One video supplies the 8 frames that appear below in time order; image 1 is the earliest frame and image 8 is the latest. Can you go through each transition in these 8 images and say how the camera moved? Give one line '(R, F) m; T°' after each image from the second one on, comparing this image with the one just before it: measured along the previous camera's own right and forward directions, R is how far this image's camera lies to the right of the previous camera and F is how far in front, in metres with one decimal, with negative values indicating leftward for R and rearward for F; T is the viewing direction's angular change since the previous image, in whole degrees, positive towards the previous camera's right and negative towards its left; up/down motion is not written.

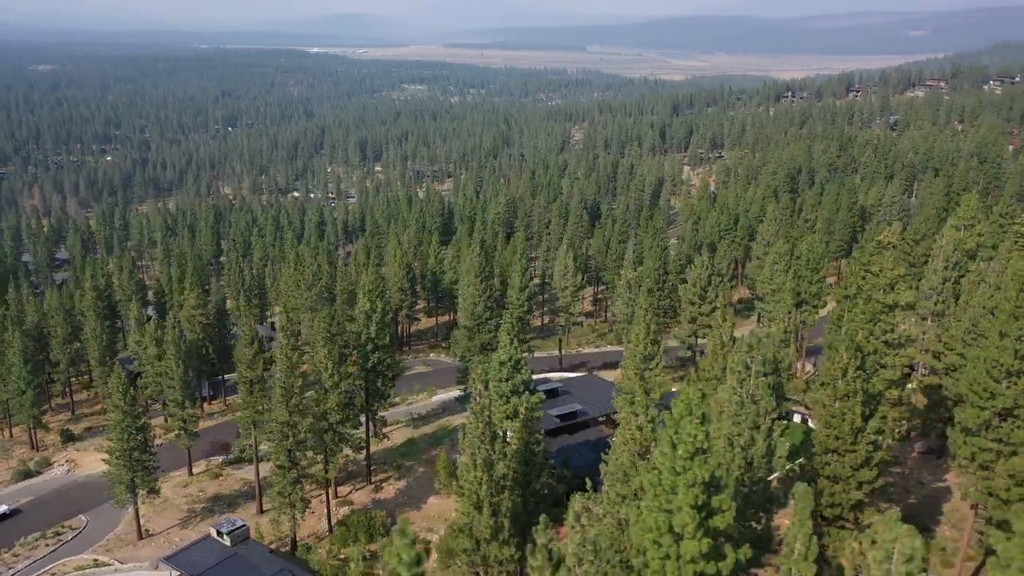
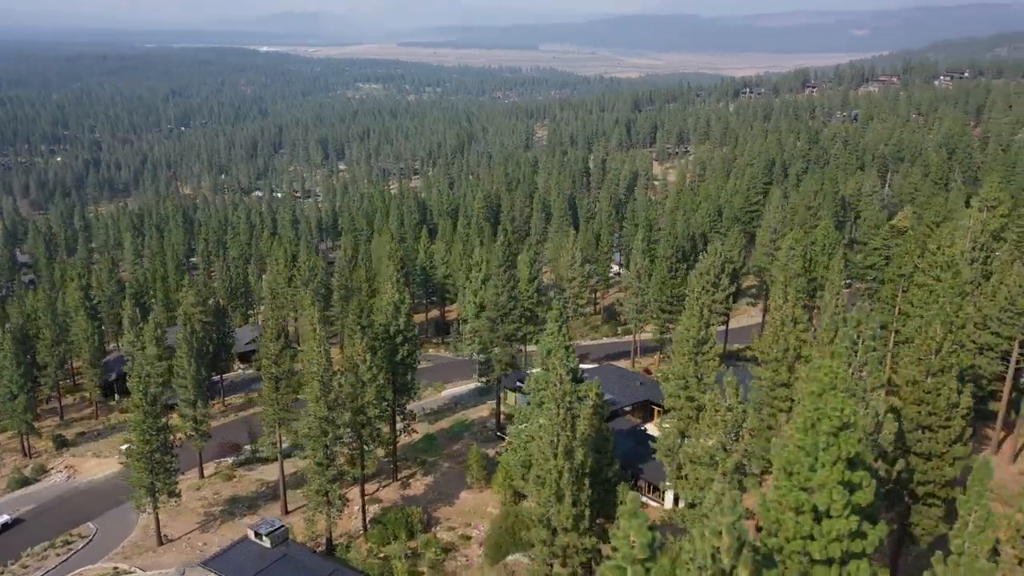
(-3.8, +1.0) m; +3°
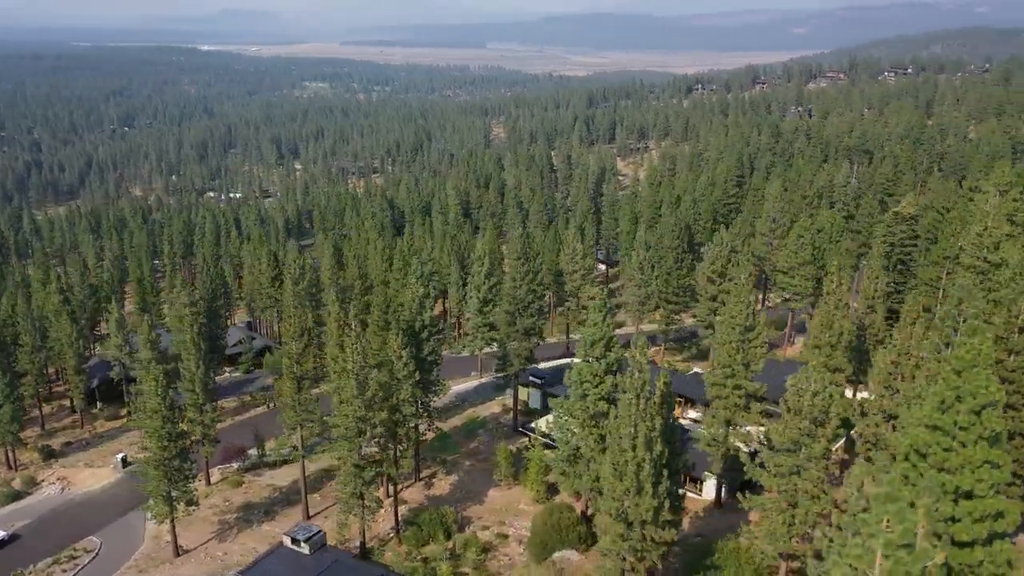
(-3.7, +1.0) m; +4°
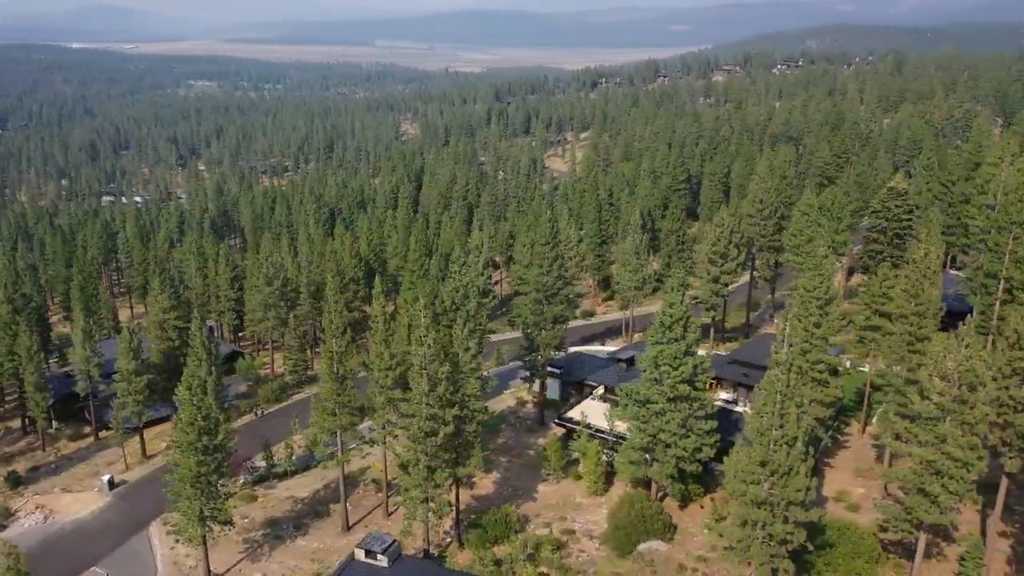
(-6.8, +2.3) m; +7°
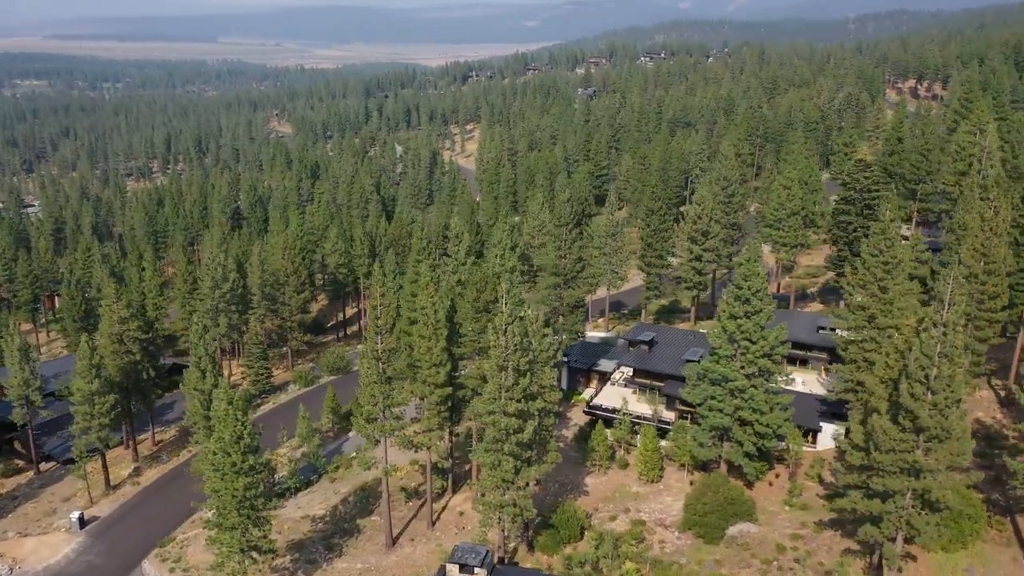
(-7.6, +3.0) m; +9°
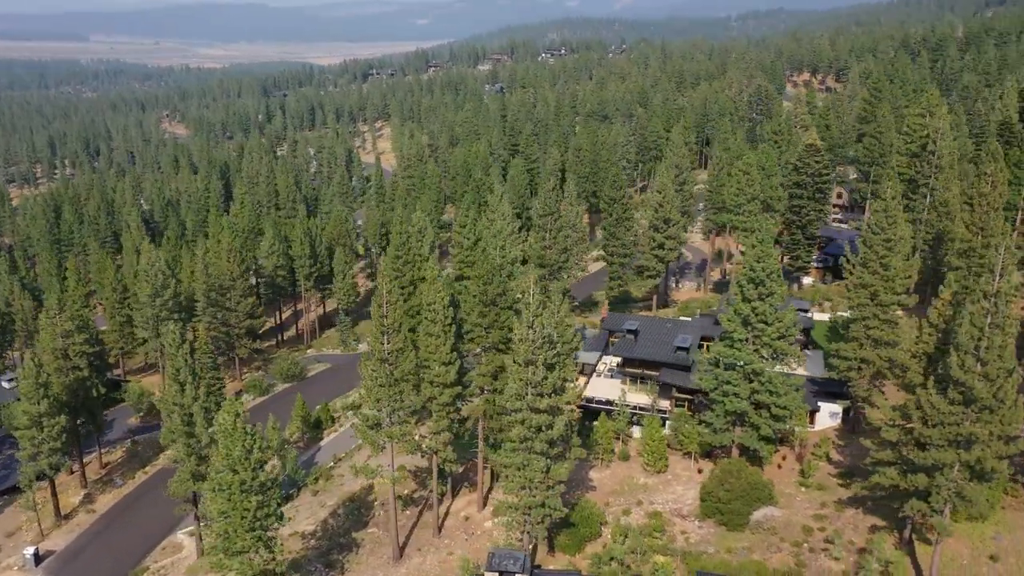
(-4.1, +1.6) m; +7°
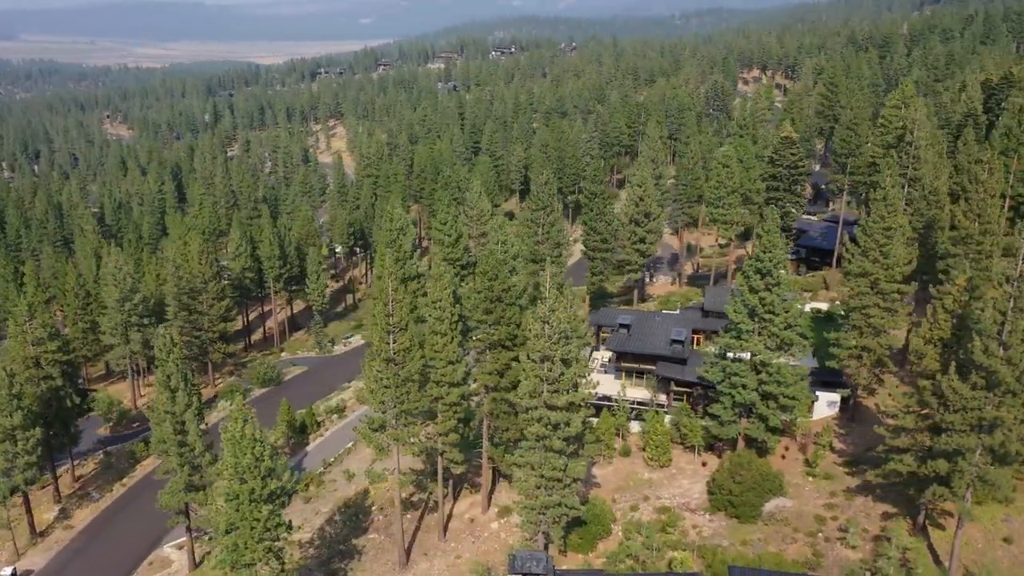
(-2.1, +0.8) m; +3°
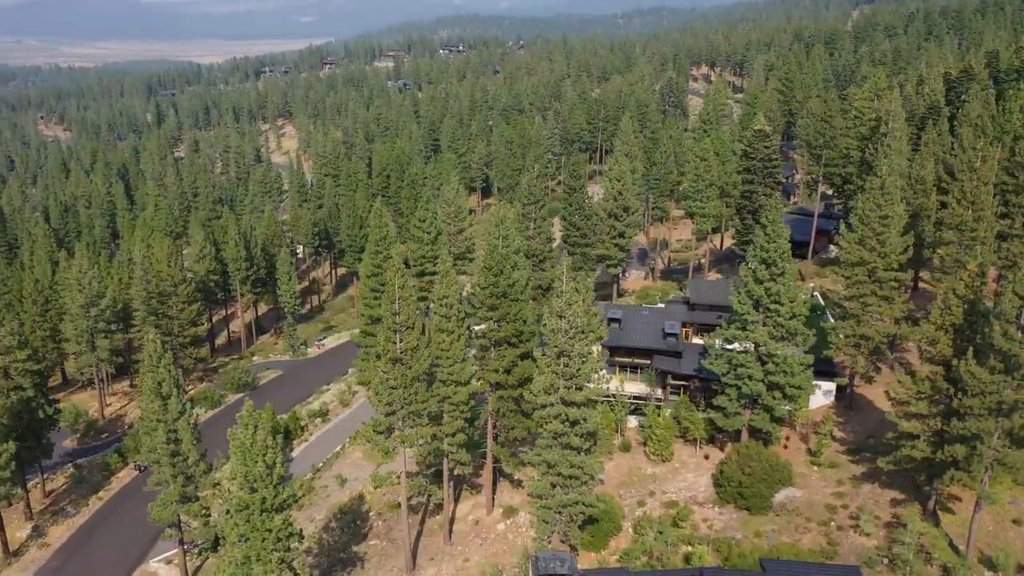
(-2.1, +0.7) m; +4°
